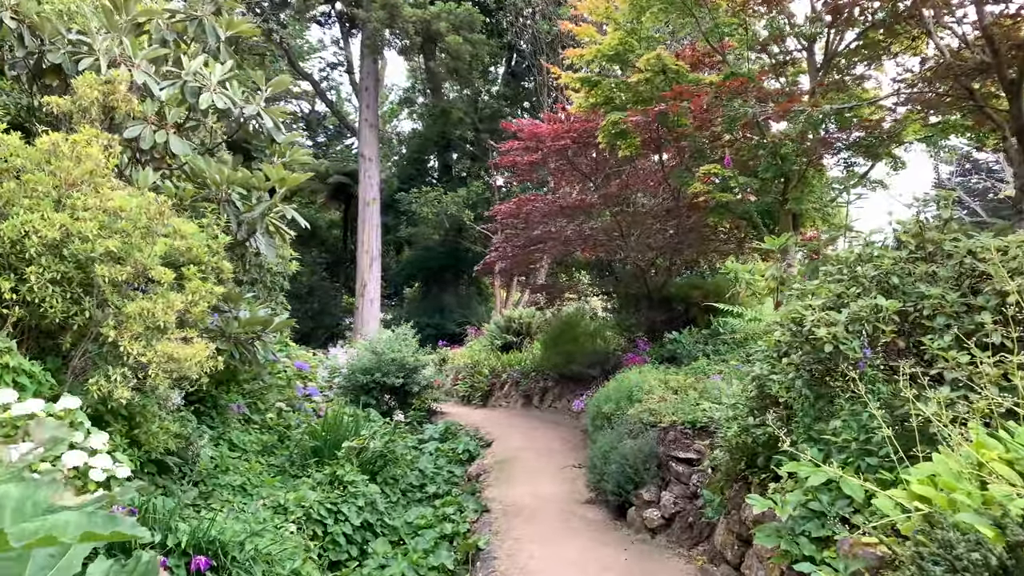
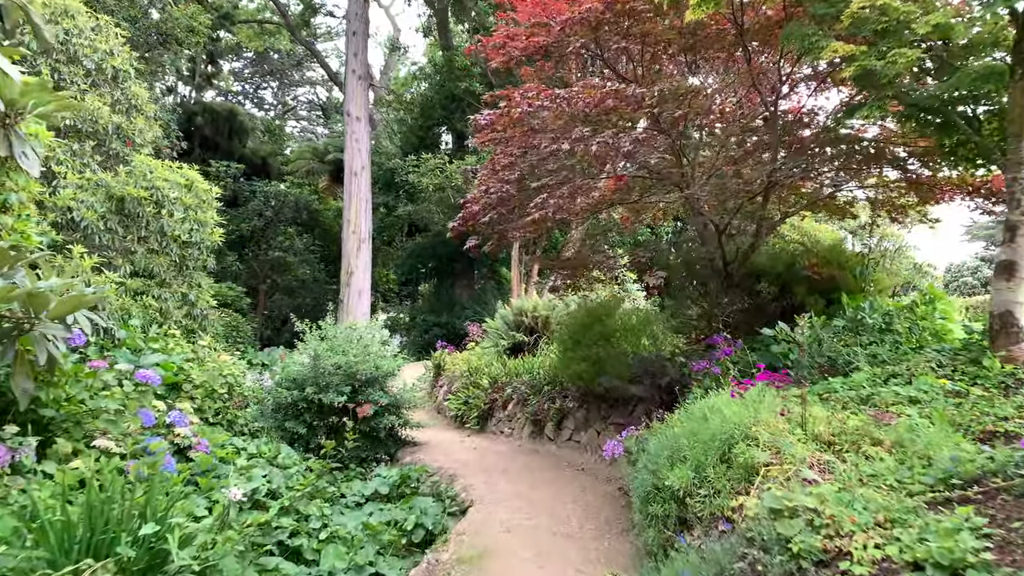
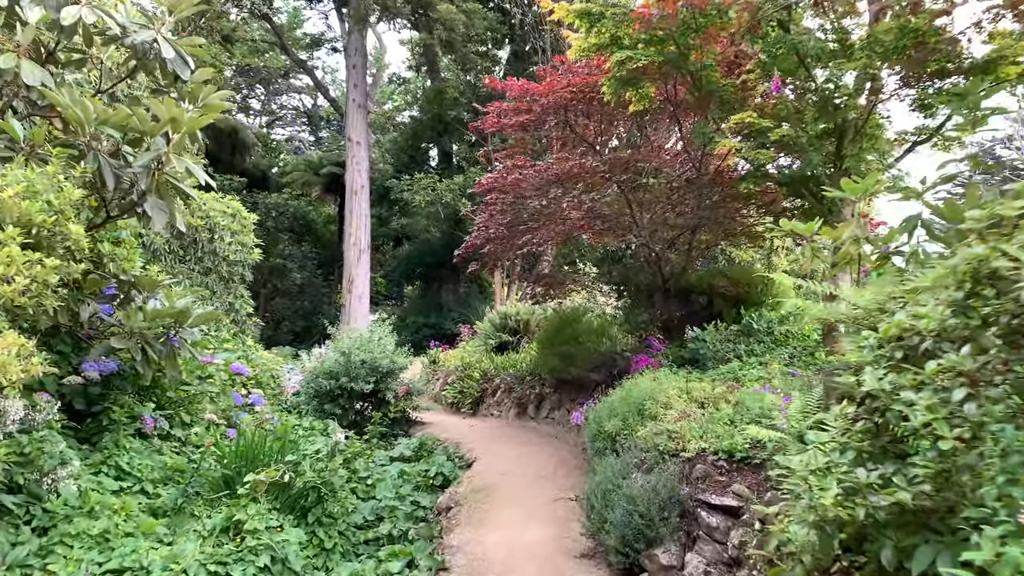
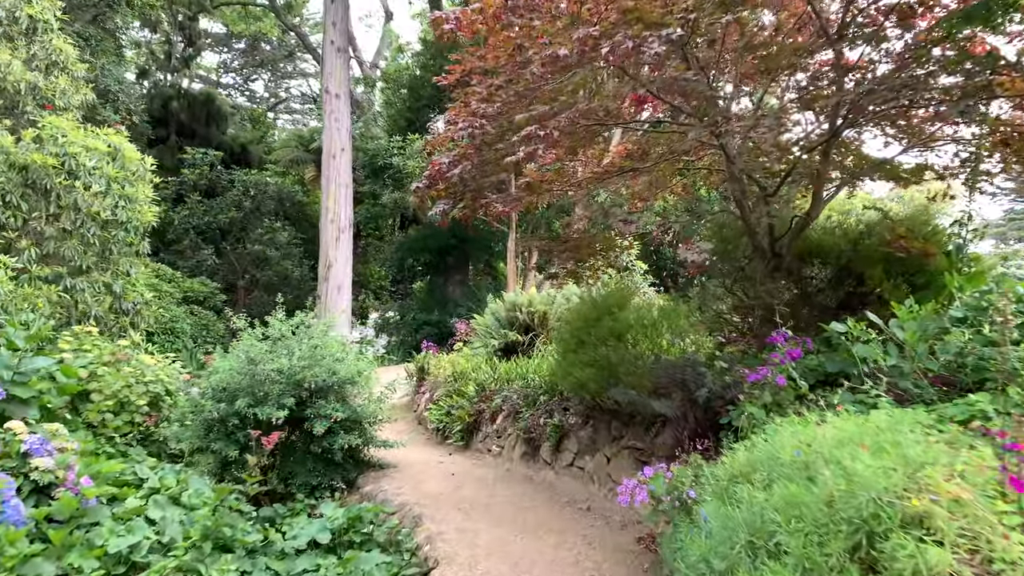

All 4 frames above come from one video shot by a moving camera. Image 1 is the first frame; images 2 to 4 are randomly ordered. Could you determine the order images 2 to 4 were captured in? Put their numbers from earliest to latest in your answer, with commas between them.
3, 2, 4
